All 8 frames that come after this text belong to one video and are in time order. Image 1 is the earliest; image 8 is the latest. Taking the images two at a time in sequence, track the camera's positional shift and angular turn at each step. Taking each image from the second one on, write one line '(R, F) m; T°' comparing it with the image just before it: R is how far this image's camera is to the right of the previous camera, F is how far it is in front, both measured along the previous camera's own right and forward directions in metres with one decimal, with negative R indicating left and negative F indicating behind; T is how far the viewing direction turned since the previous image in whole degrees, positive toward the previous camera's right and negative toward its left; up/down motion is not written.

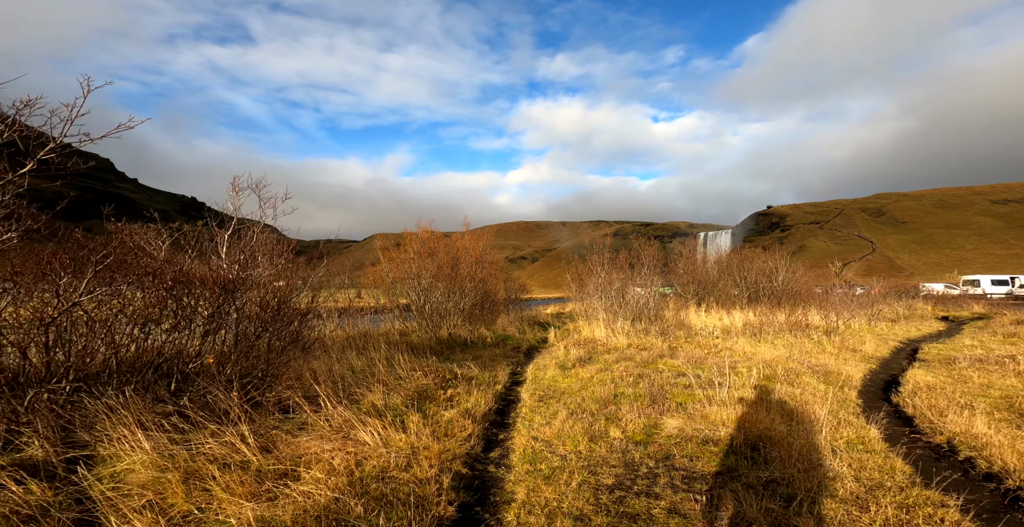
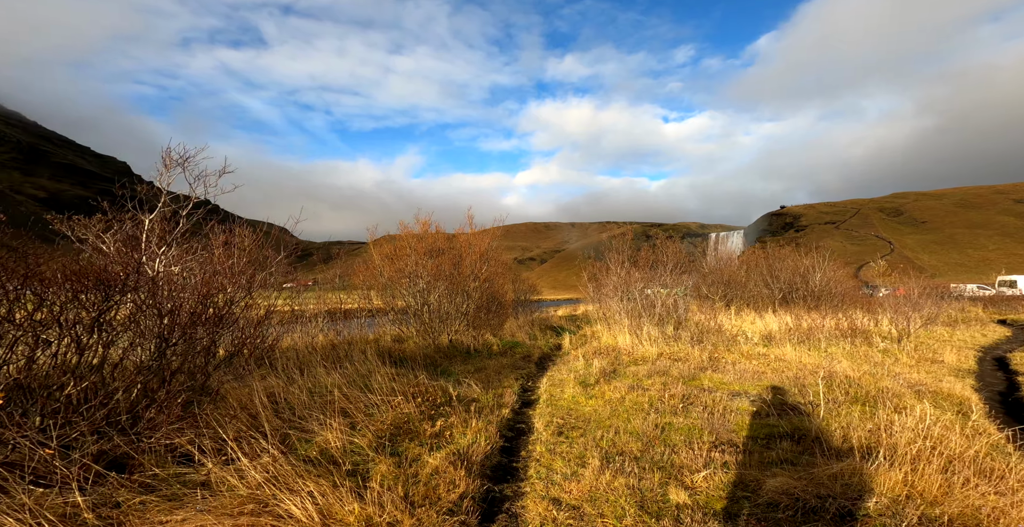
(0.0, +2.2) m; -1°
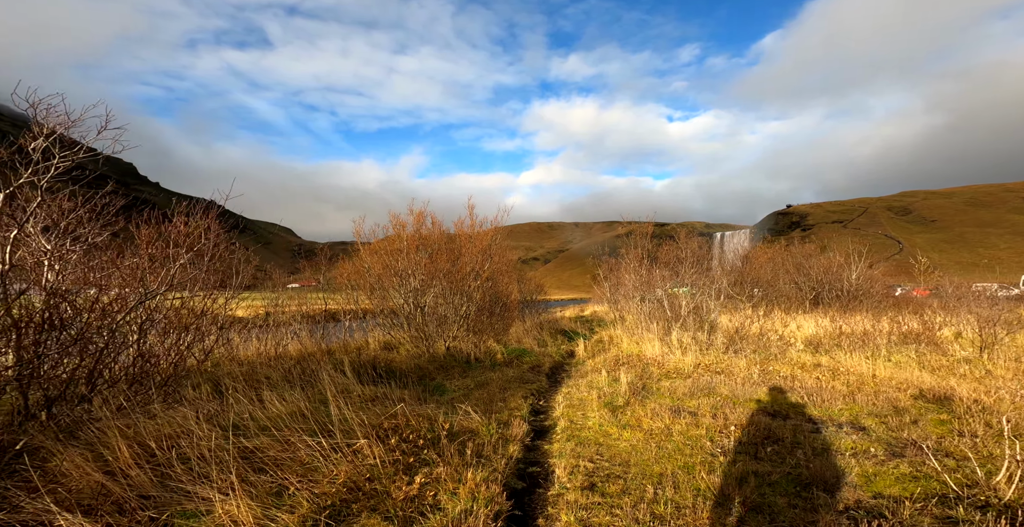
(-0.1, +2.0) m; 0°
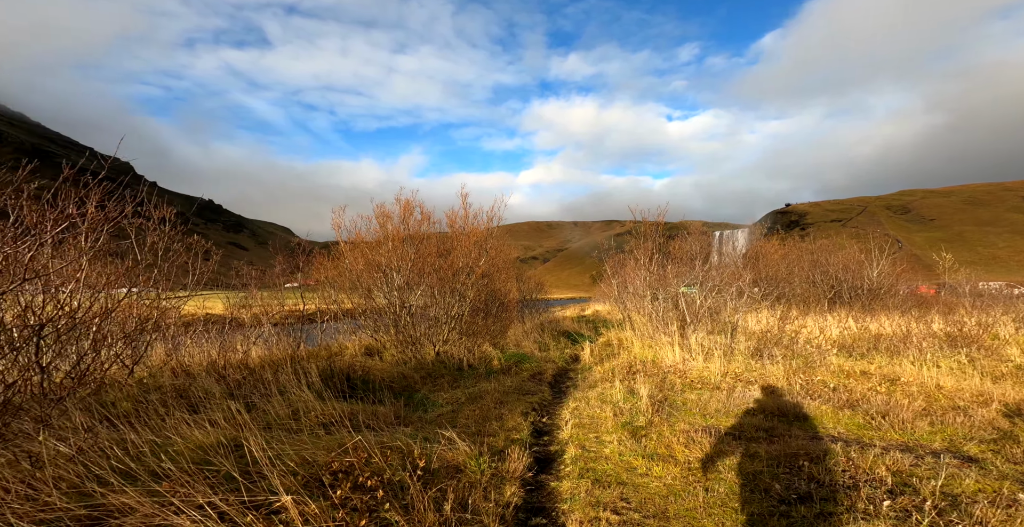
(0.0, +1.4) m; 0°
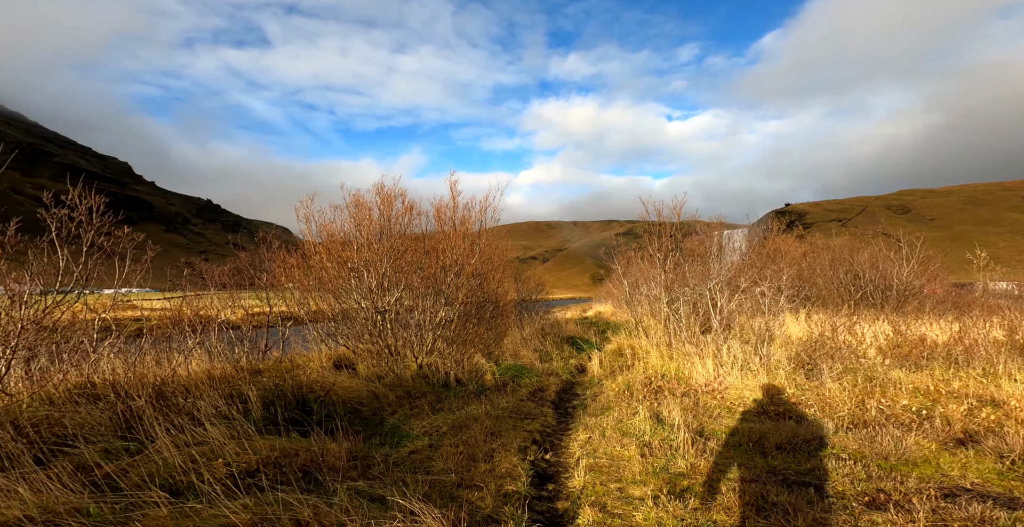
(+0.1, +1.7) m; 0°
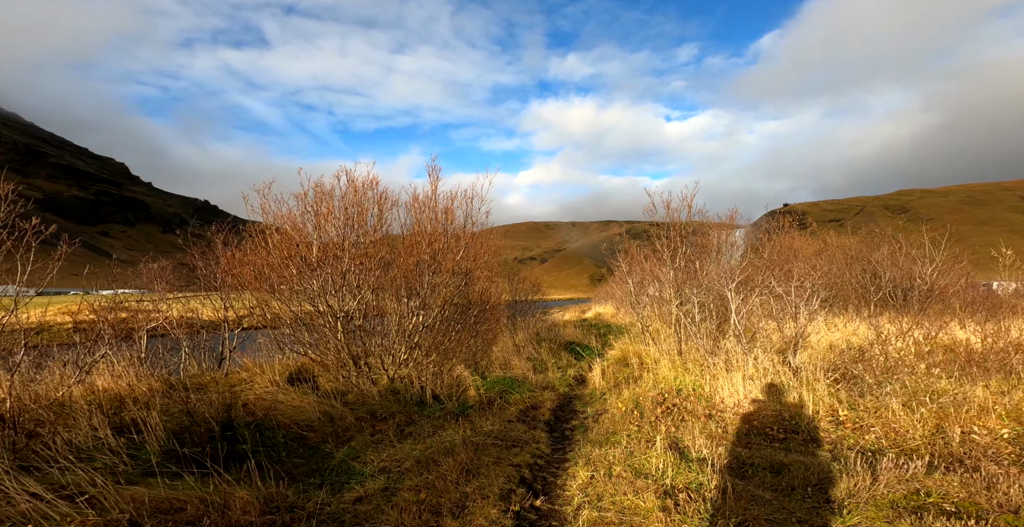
(+0.2, +1.4) m; 0°
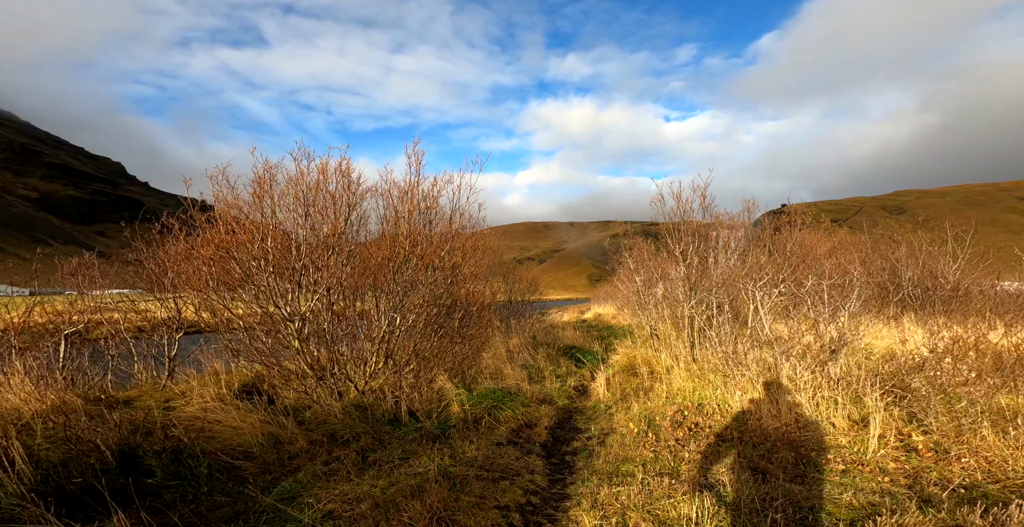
(+0.1, +1.2) m; 0°
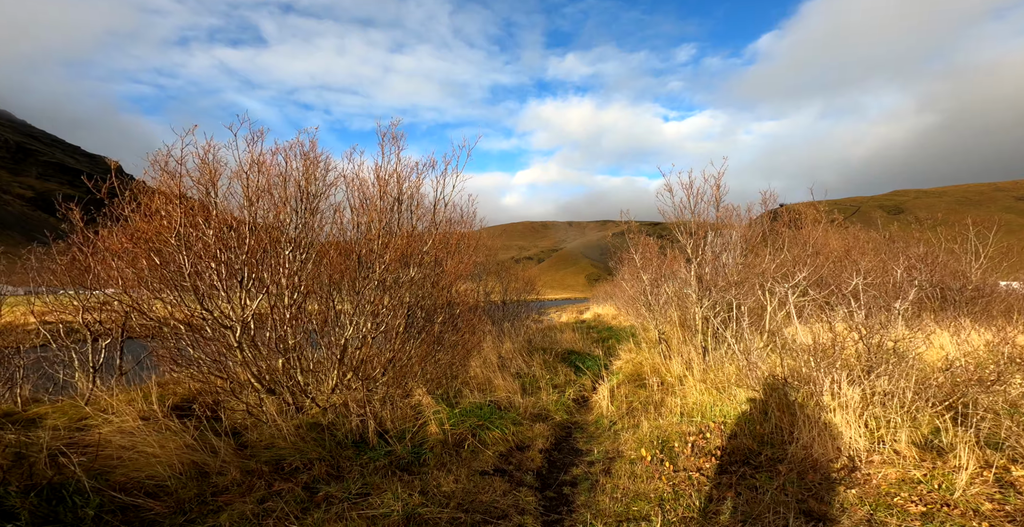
(+0.1, +1.0) m; 0°
